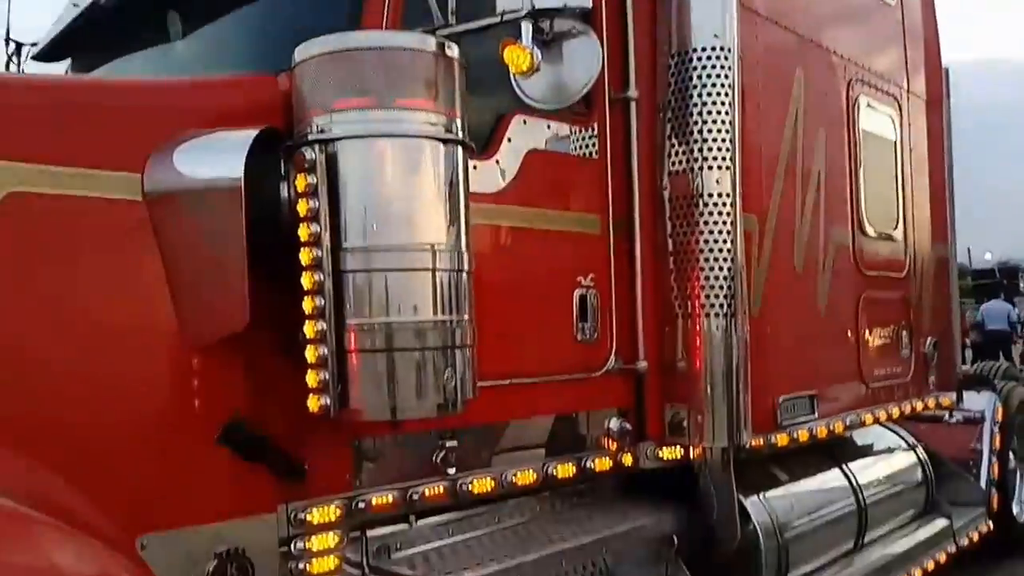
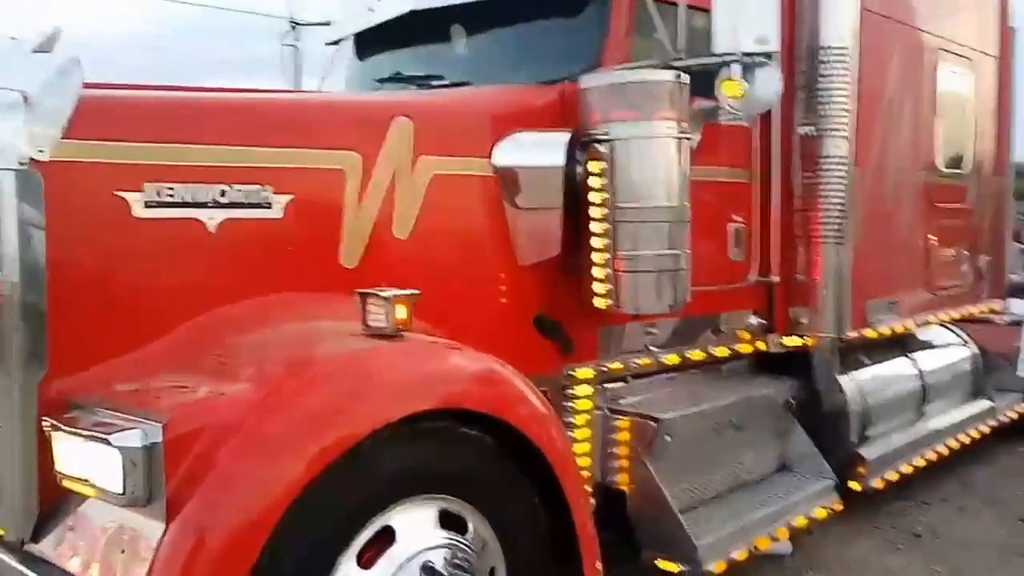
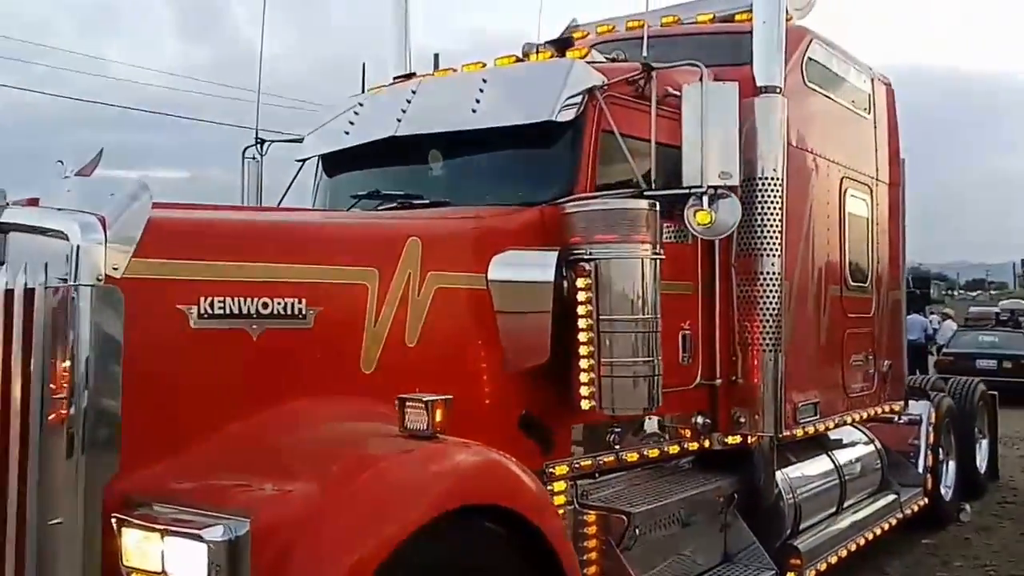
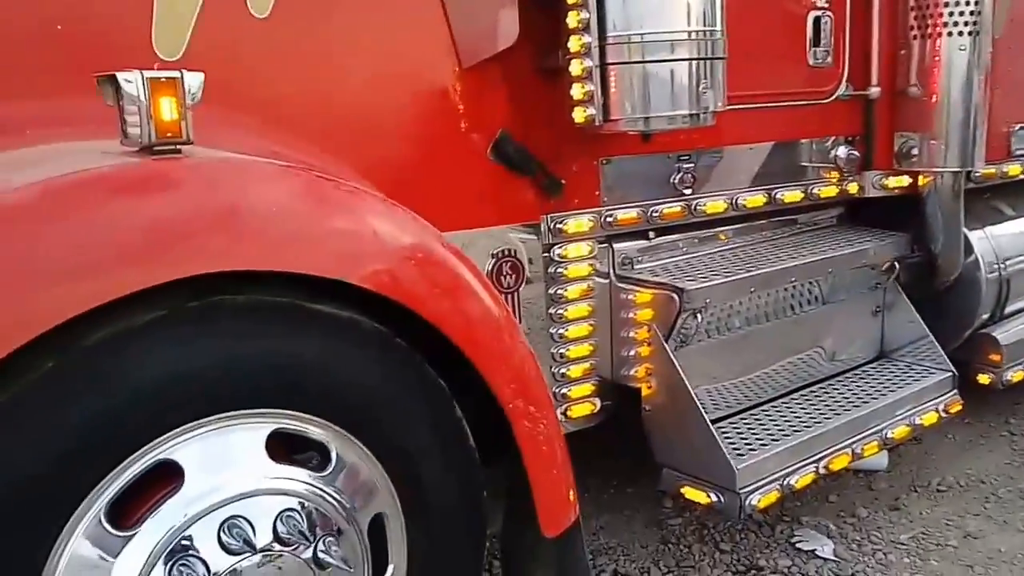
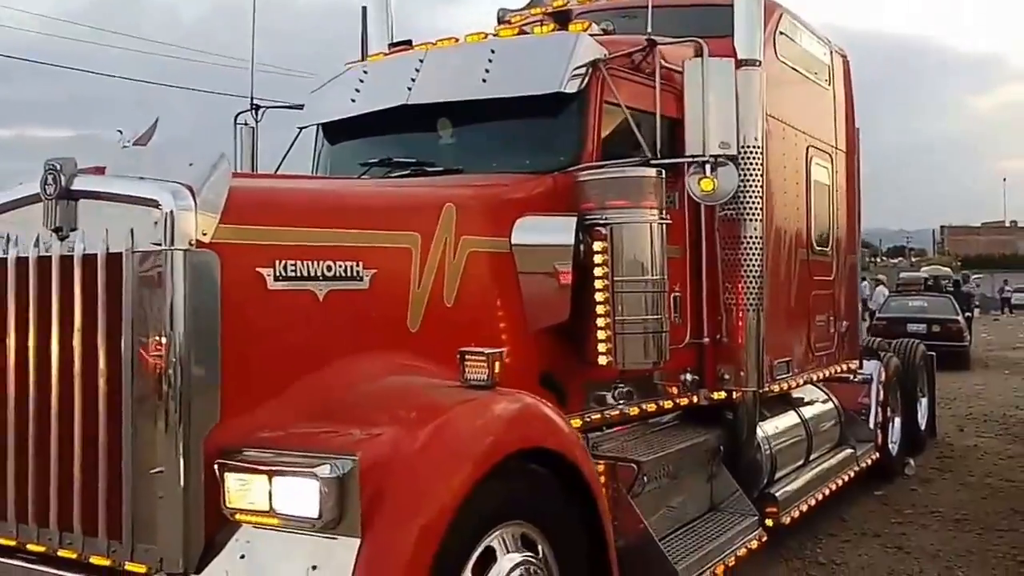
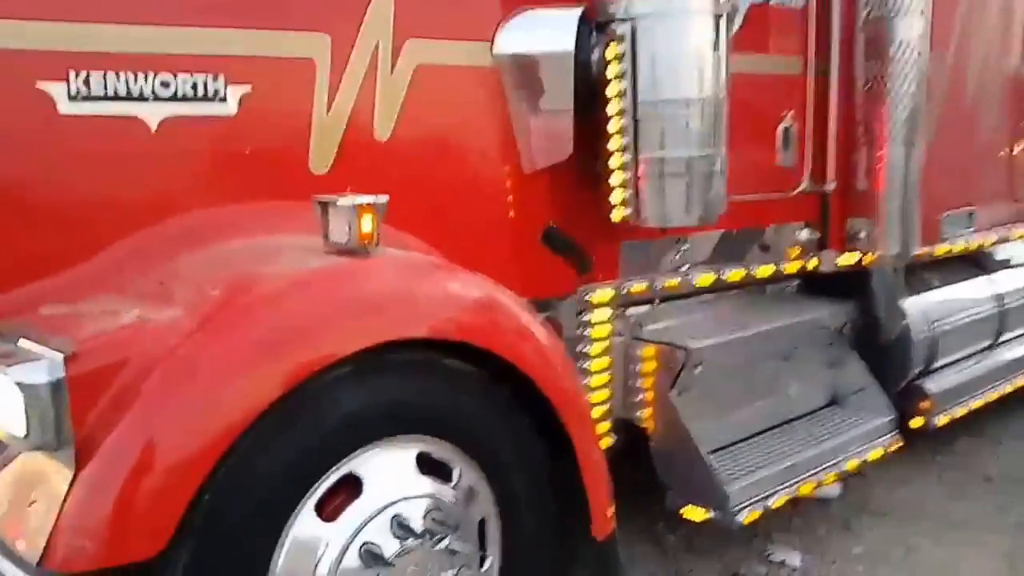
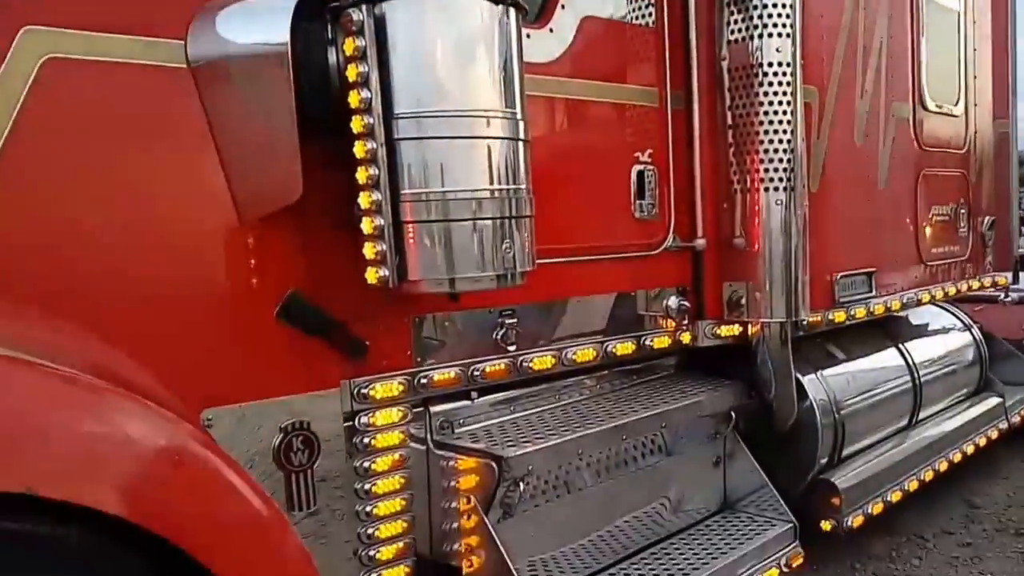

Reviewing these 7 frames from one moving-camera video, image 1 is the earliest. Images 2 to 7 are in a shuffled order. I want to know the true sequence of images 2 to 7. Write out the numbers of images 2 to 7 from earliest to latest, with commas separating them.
7, 4, 6, 2, 3, 5
